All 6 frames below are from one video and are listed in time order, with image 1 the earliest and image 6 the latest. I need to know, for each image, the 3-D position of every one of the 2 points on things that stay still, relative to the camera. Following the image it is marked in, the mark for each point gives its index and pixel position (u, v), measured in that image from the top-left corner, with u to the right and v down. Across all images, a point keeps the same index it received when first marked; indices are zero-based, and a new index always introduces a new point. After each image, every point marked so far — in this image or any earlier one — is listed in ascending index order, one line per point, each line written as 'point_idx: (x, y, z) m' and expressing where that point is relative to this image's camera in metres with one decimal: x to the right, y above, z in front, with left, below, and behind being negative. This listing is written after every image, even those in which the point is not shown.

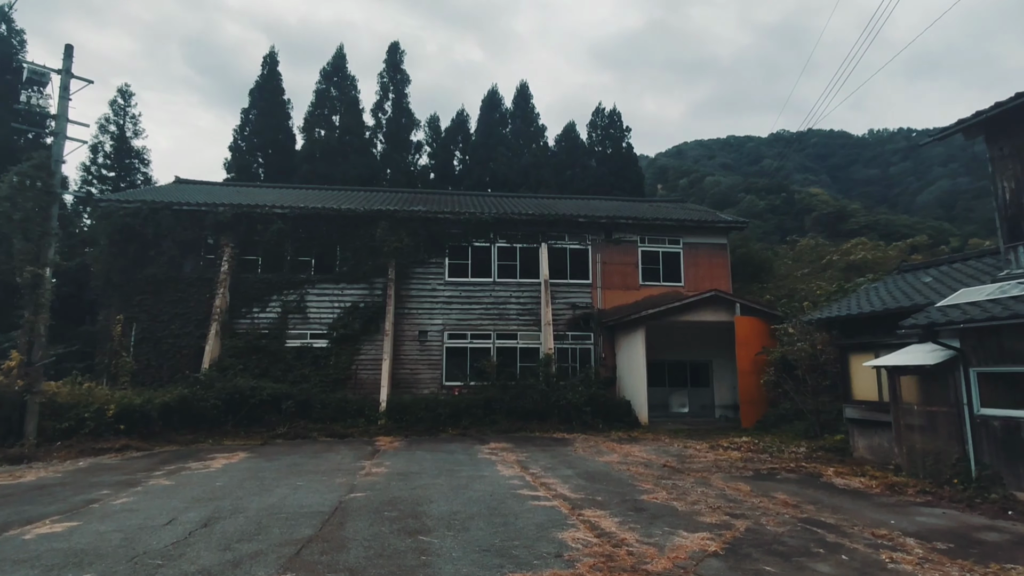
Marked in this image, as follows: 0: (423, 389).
0: (-2.3, -2.6, +14.6) m
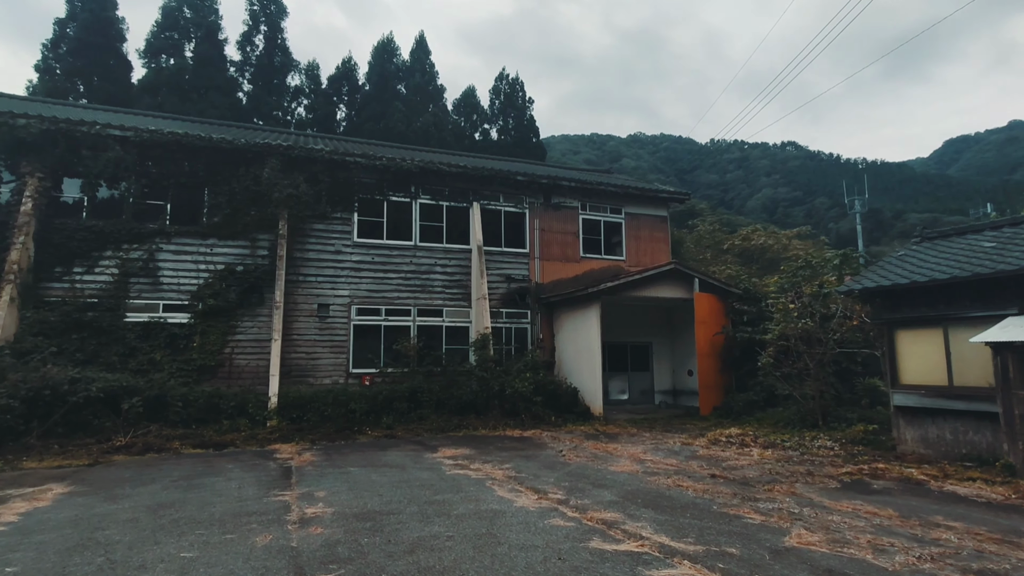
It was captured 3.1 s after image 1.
0: (-3.9, -1.8, +11.4) m
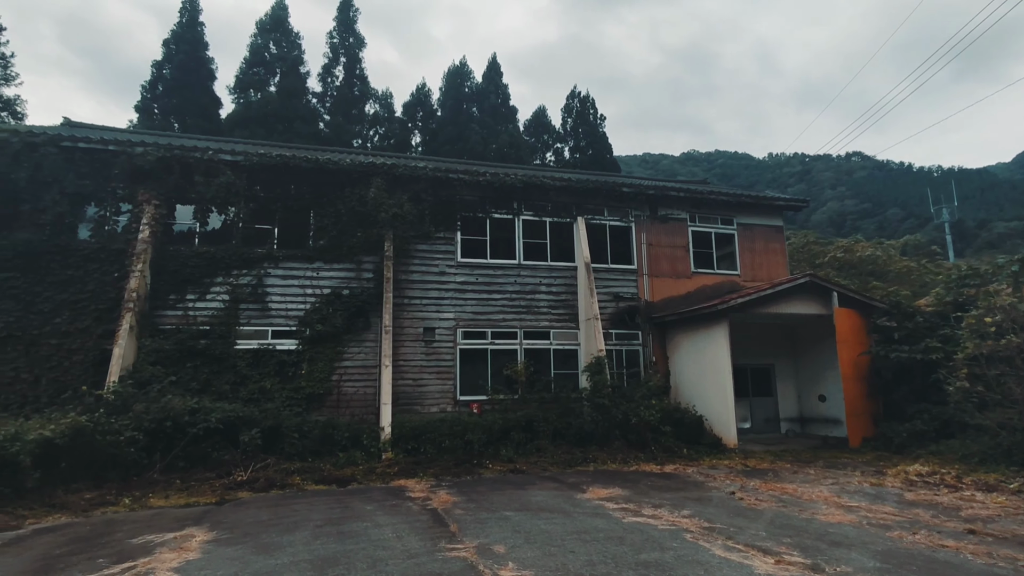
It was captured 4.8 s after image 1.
0: (-1.6, -2.3, +10.8) m
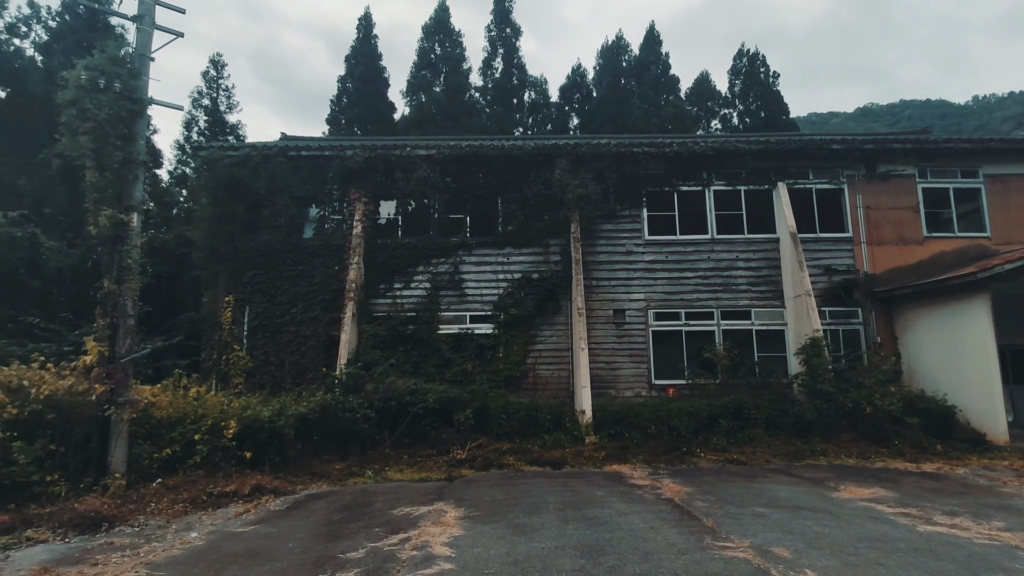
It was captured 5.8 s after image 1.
0: (+2.1, -1.9, +10.5) m
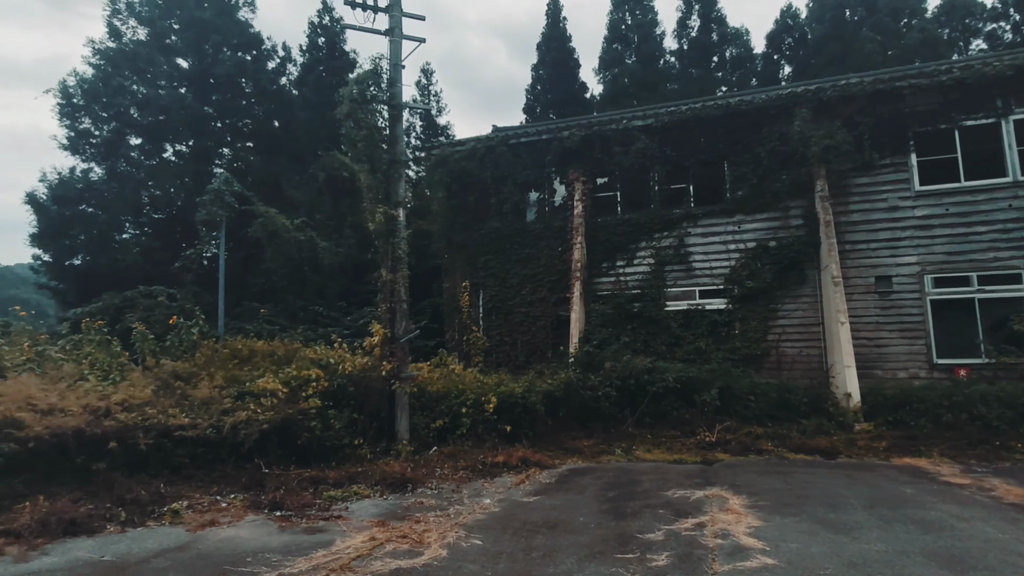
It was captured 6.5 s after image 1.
0: (+6.2, -1.3, +8.9) m
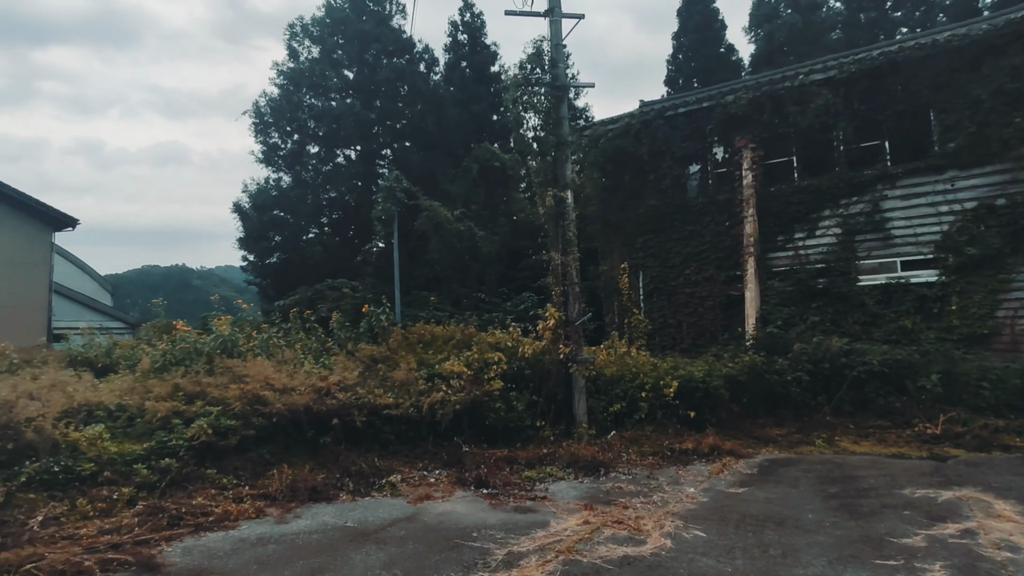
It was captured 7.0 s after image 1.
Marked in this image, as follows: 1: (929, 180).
0: (+8.6, -0.8, +7.0) m
1: (+6.4, +1.7, +8.6) m
